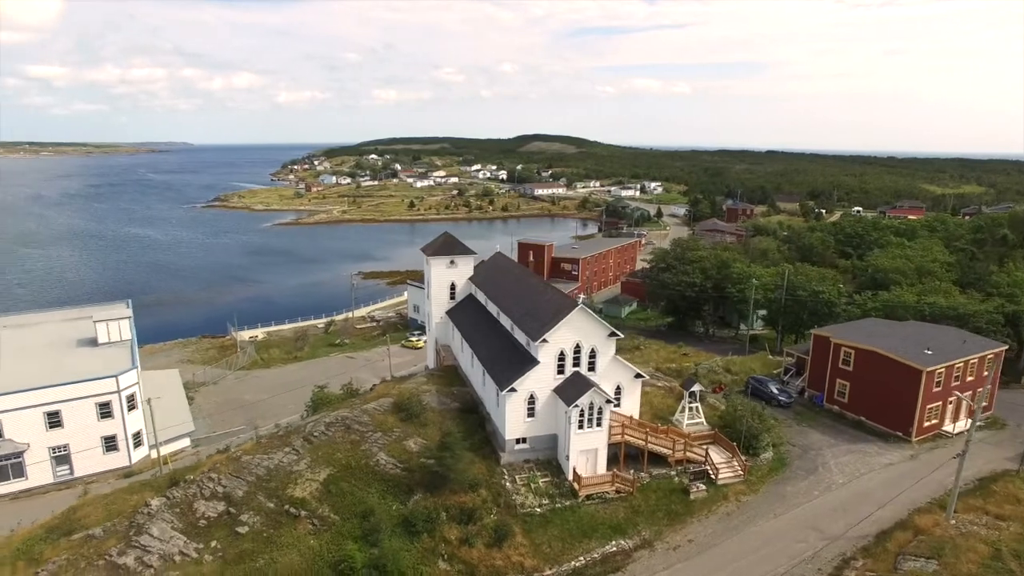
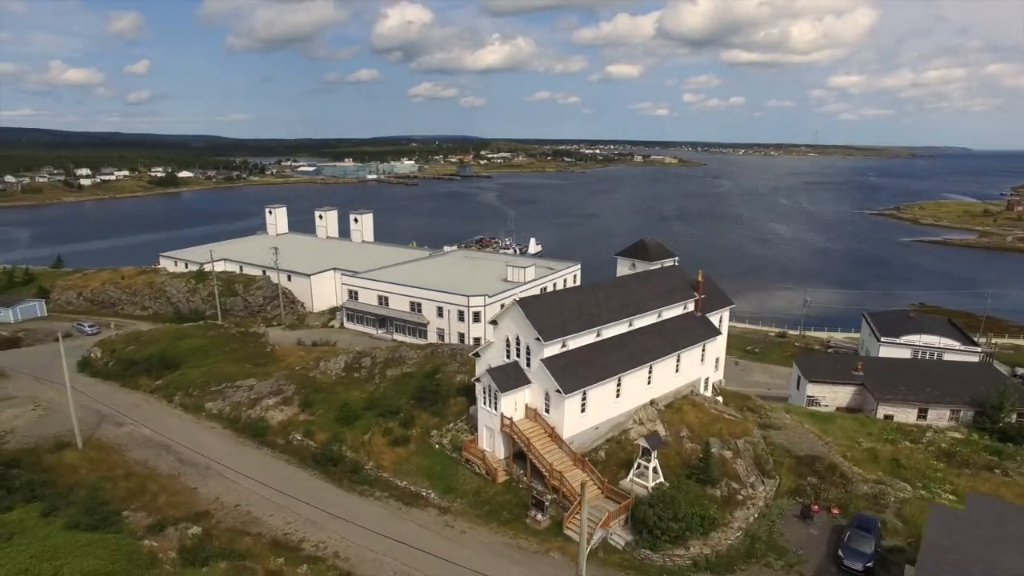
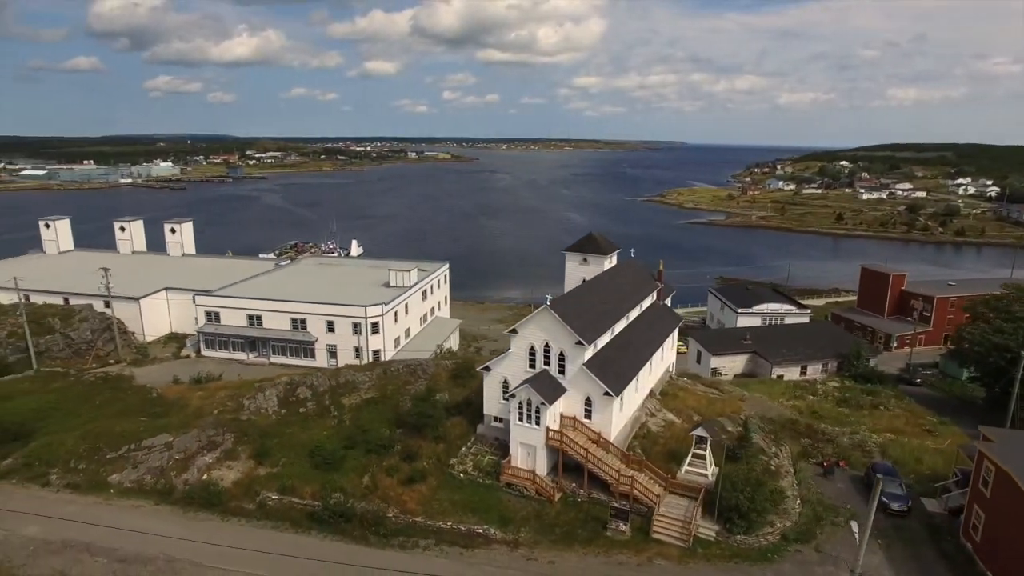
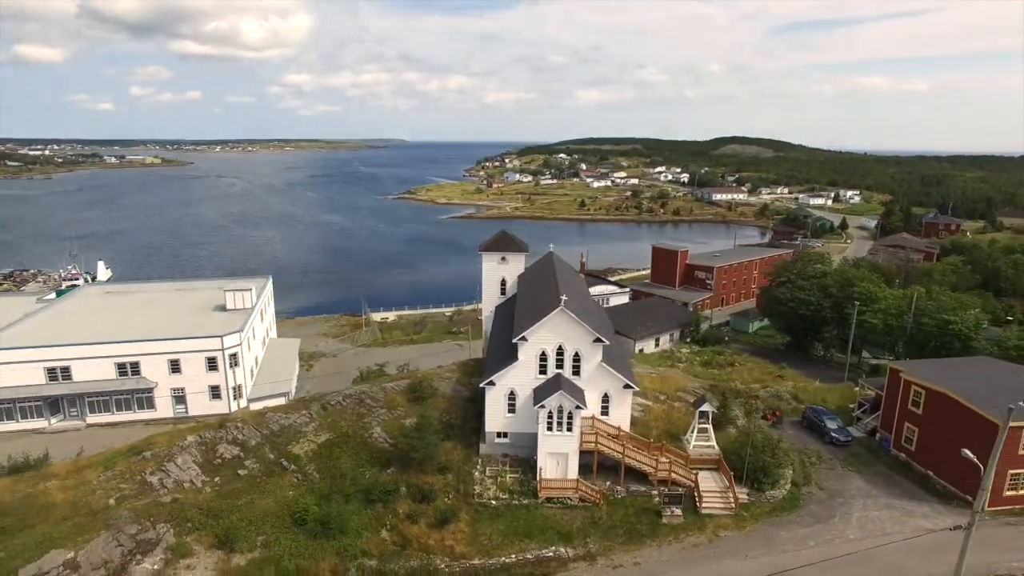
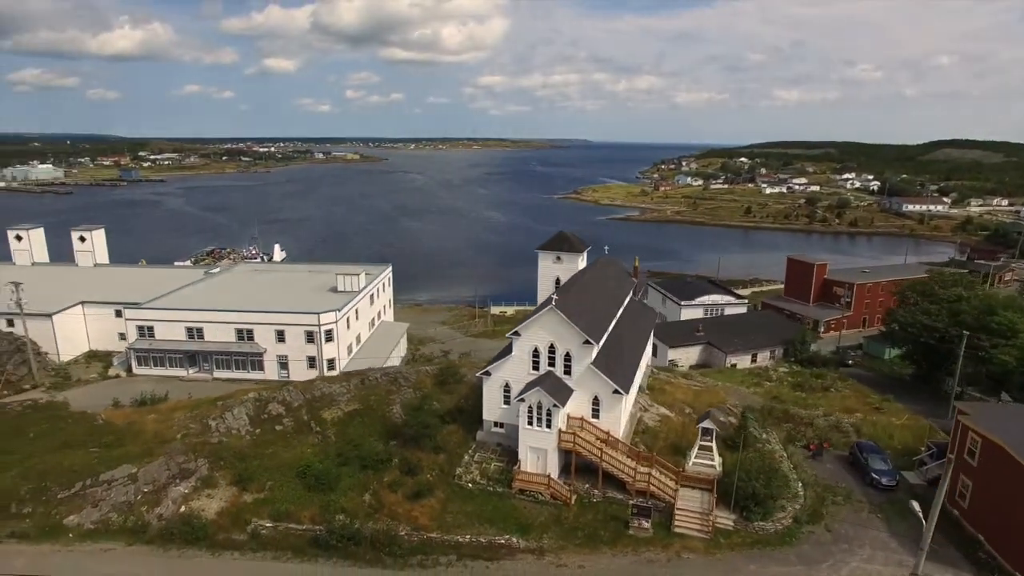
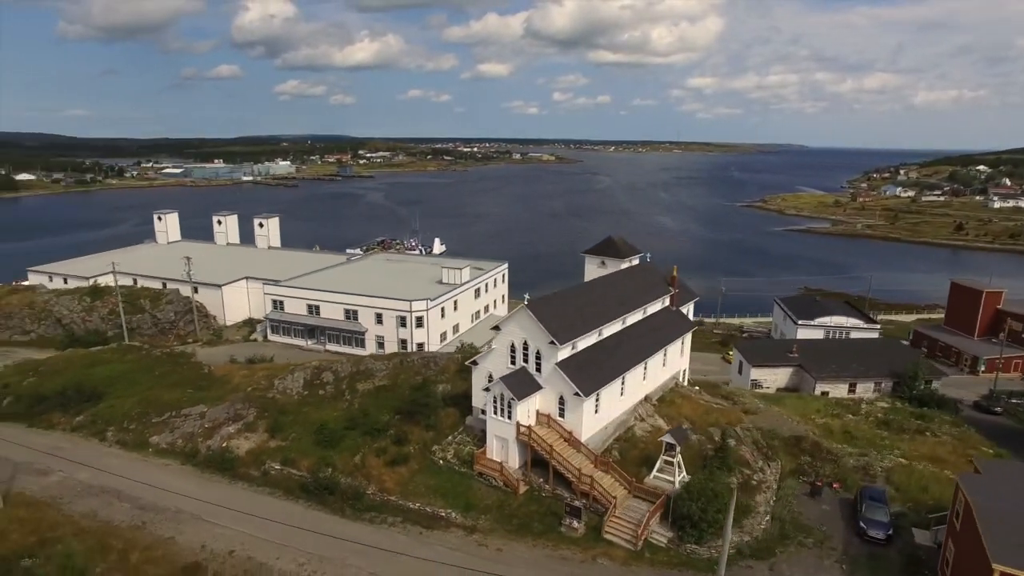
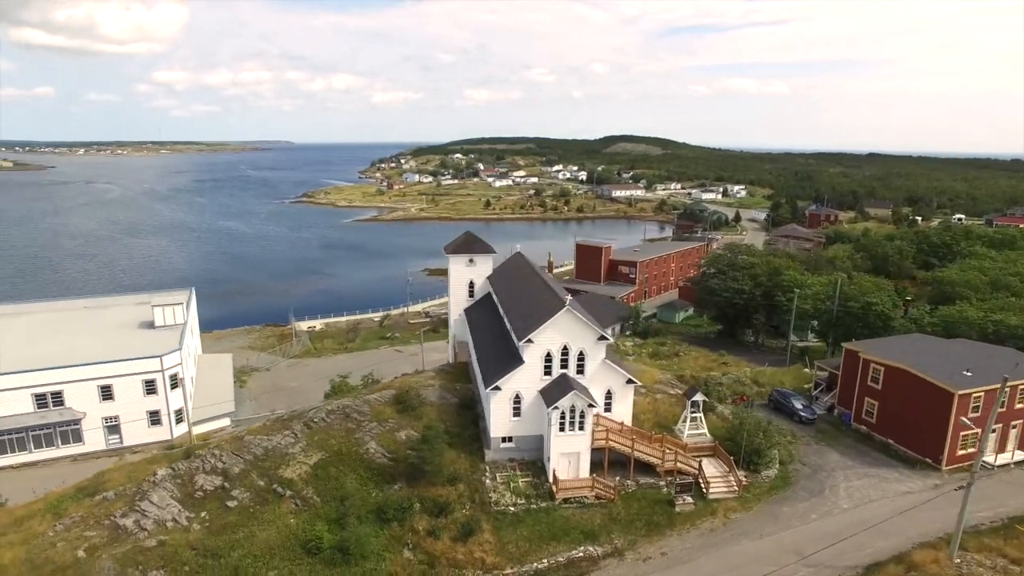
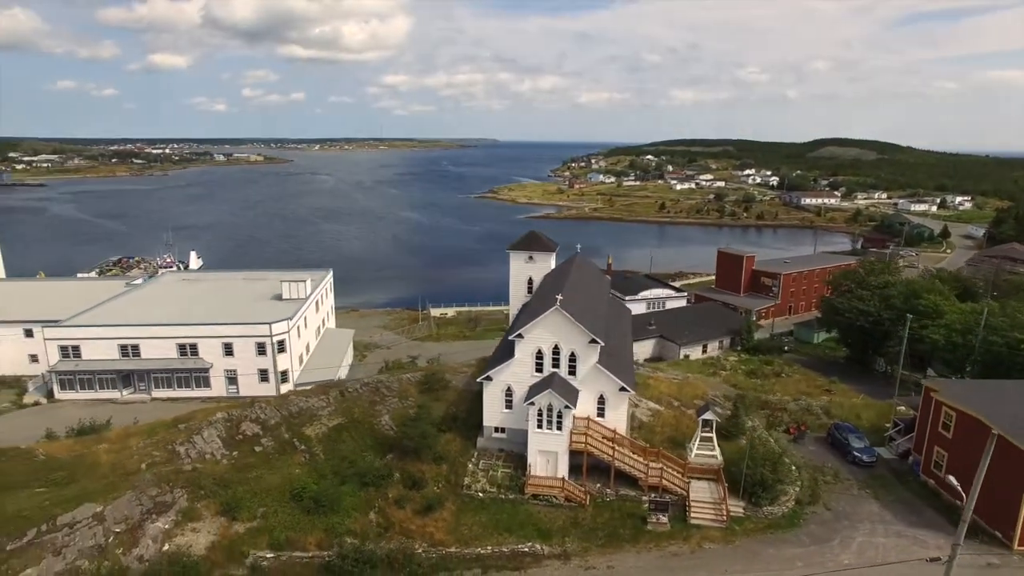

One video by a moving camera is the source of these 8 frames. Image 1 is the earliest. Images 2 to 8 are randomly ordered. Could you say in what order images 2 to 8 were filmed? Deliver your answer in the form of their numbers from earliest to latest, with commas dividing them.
7, 4, 8, 5, 3, 6, 2
